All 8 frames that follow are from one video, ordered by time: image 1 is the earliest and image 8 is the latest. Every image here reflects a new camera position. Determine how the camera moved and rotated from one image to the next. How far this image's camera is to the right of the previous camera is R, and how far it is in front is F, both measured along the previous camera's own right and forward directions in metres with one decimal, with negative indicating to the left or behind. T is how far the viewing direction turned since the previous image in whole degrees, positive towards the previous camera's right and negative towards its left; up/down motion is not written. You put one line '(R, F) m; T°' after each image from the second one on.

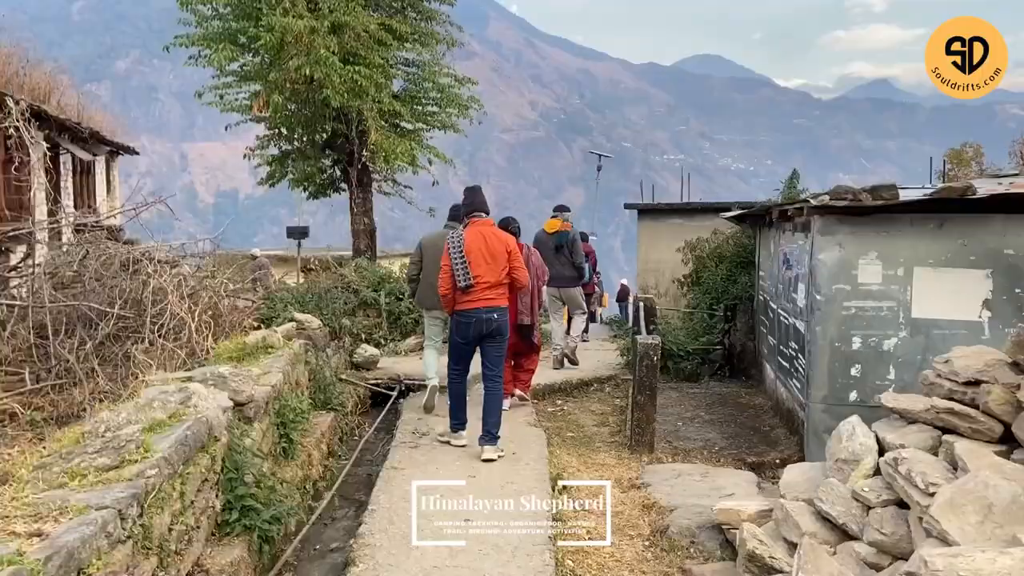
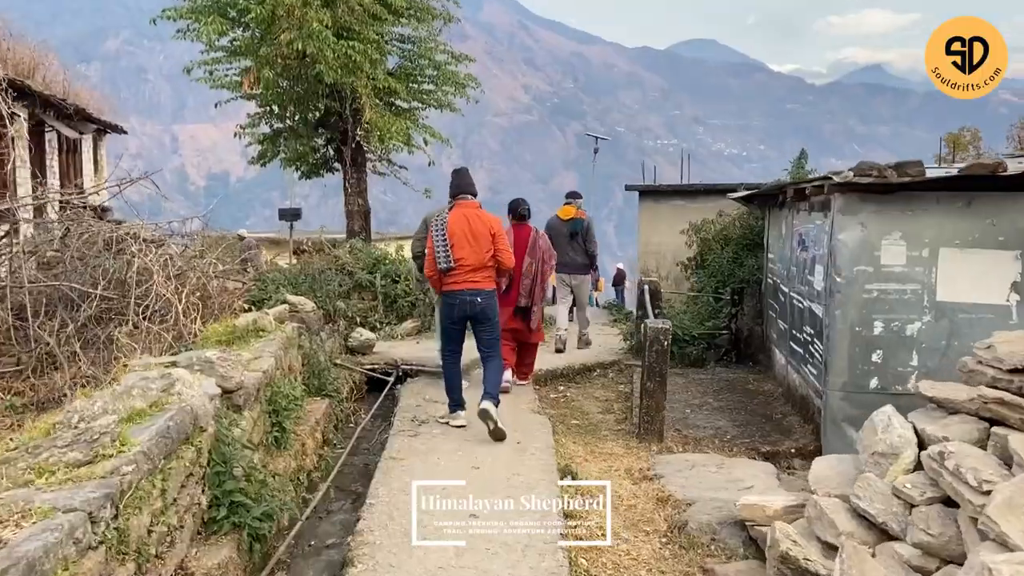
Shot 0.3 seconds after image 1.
(-0.1, +0.3) m; +1°
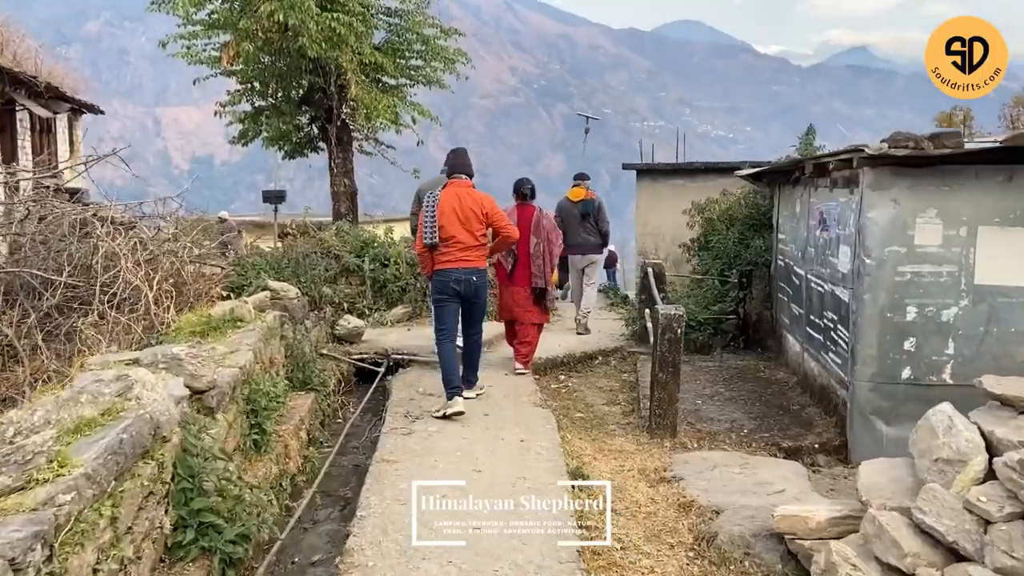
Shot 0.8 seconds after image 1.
(-0.1, +0.4) m; +1°
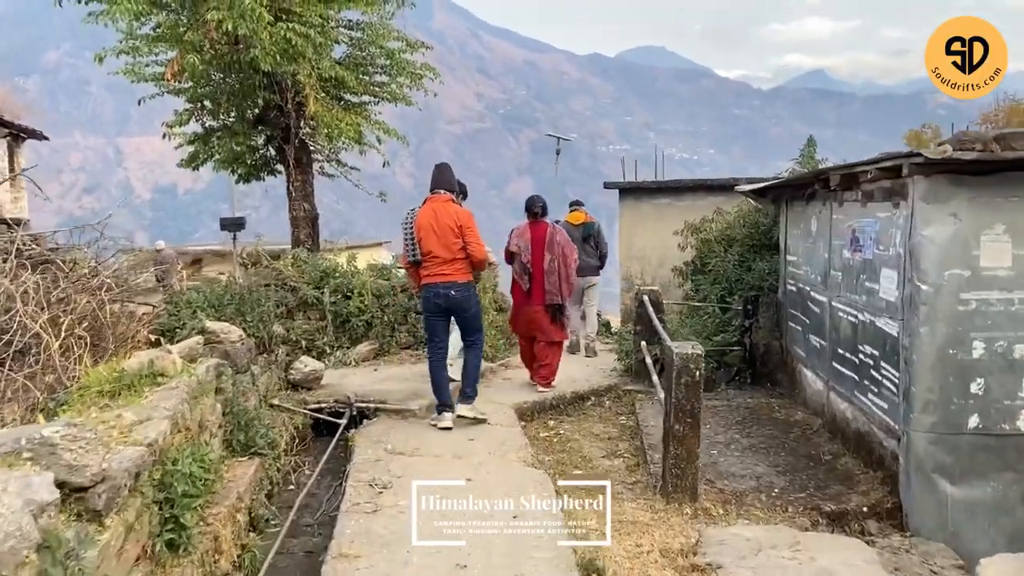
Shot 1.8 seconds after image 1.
(-0.1, +0.9) m; +2°
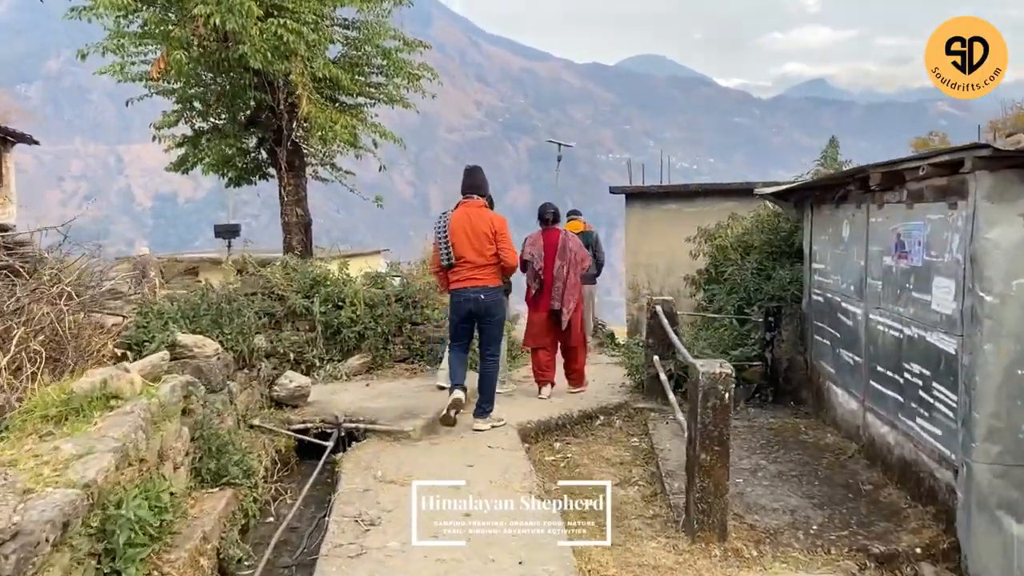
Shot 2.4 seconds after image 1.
(0.0, +0.5) m; 0°
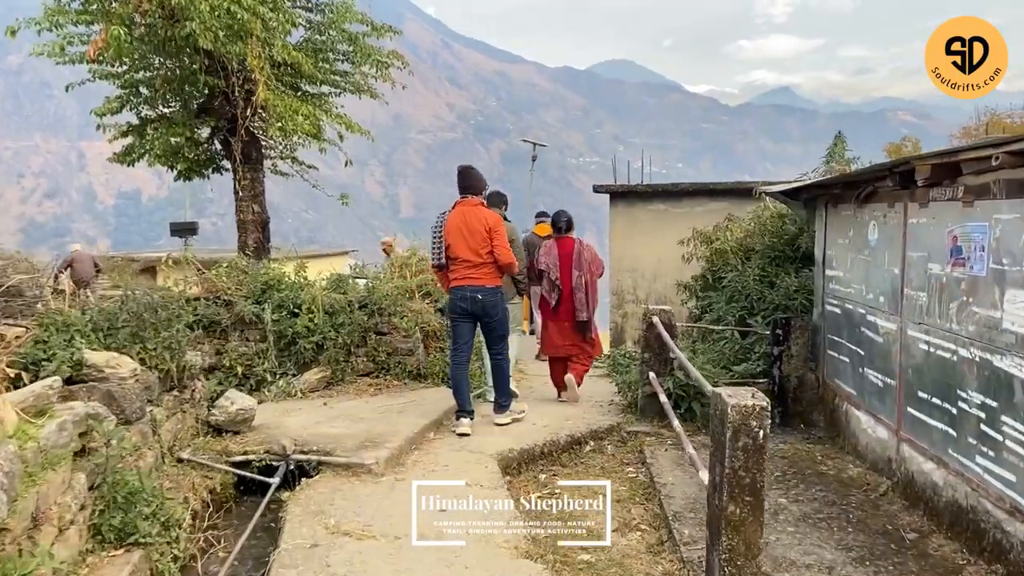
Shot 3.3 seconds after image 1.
(-0.1, +0.8) m; +2°
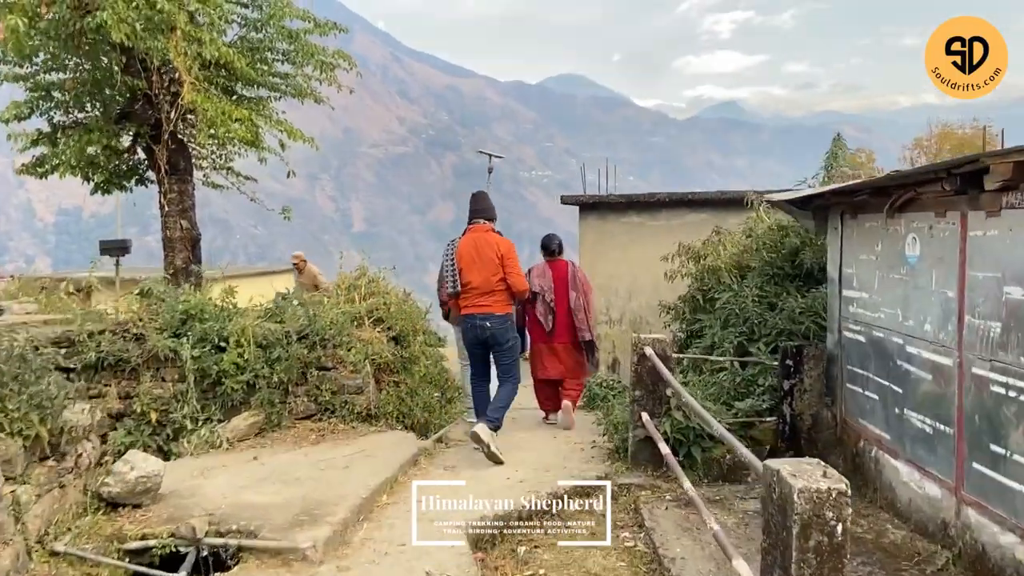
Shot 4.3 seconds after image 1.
(-0.1, +0.9) m; +3°
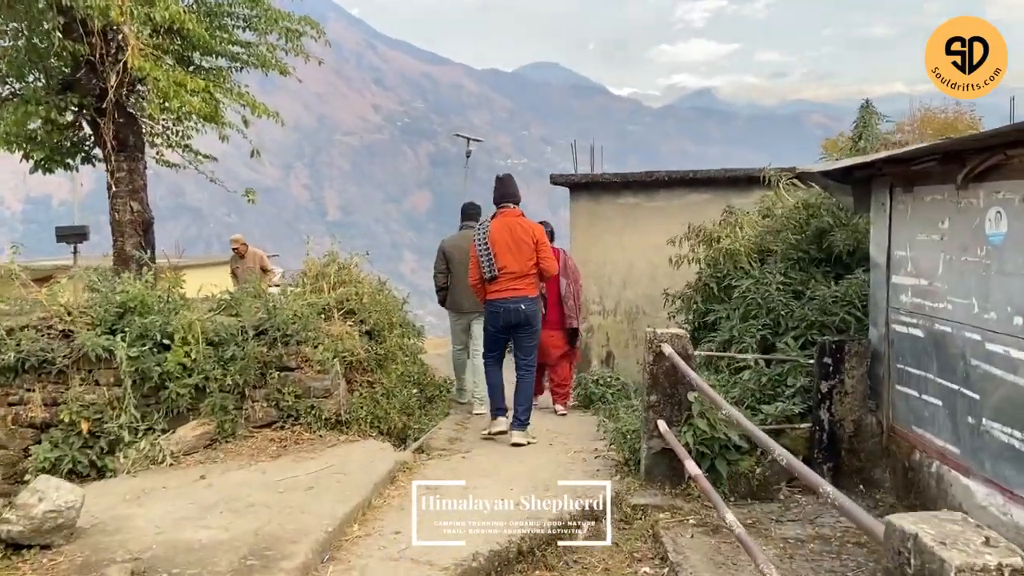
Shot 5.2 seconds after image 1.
(-0.1, +0.7) m; +2°
